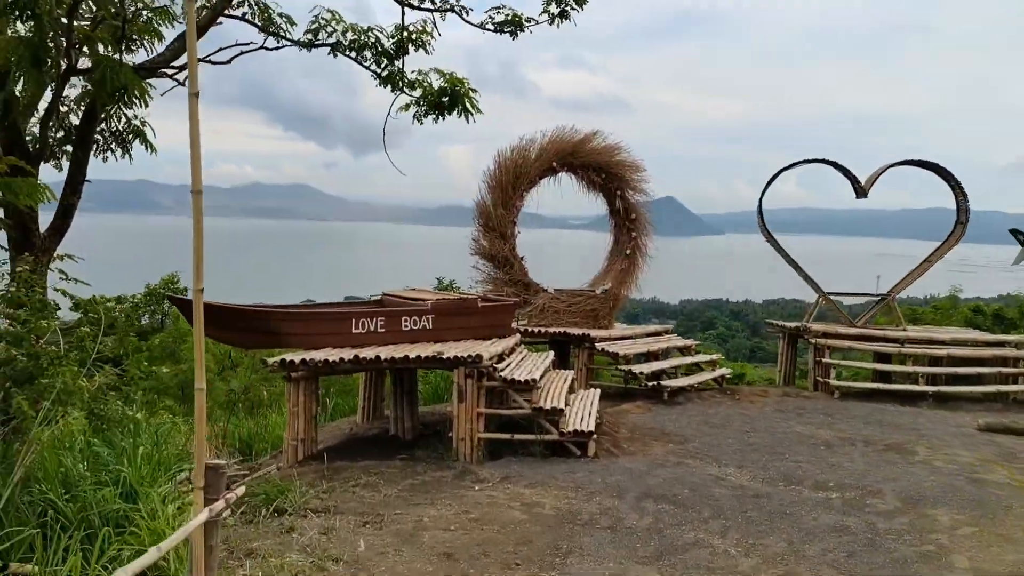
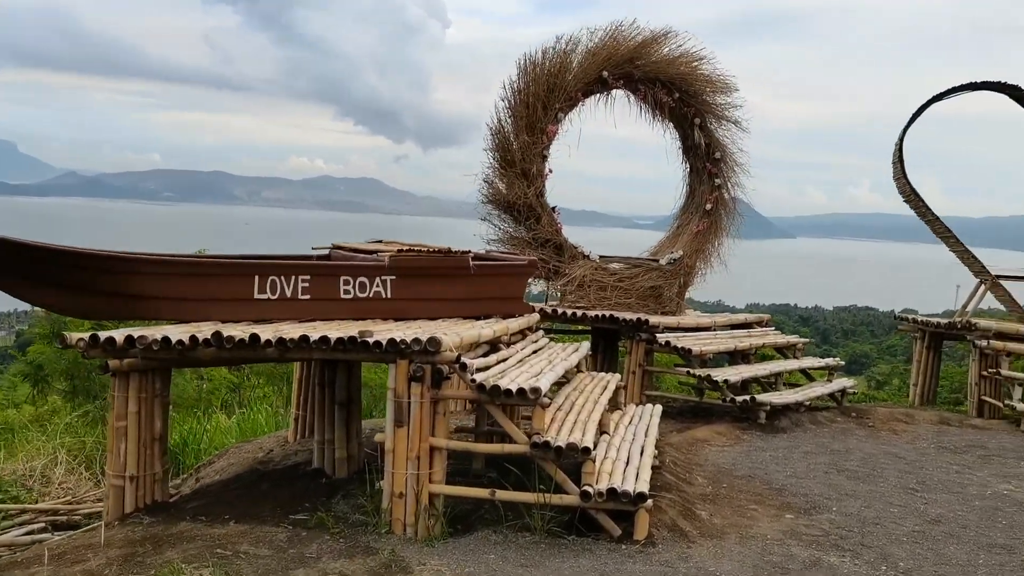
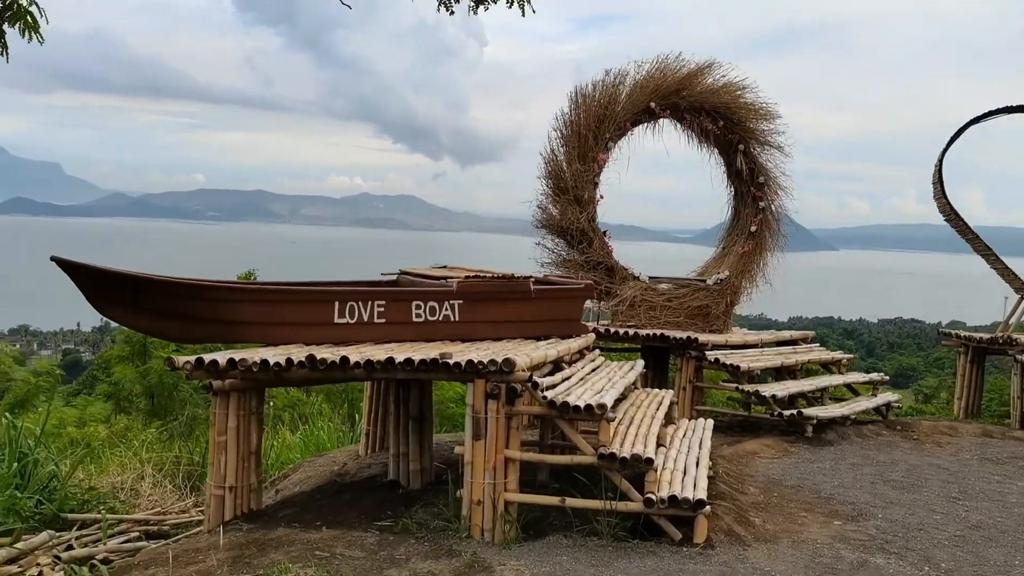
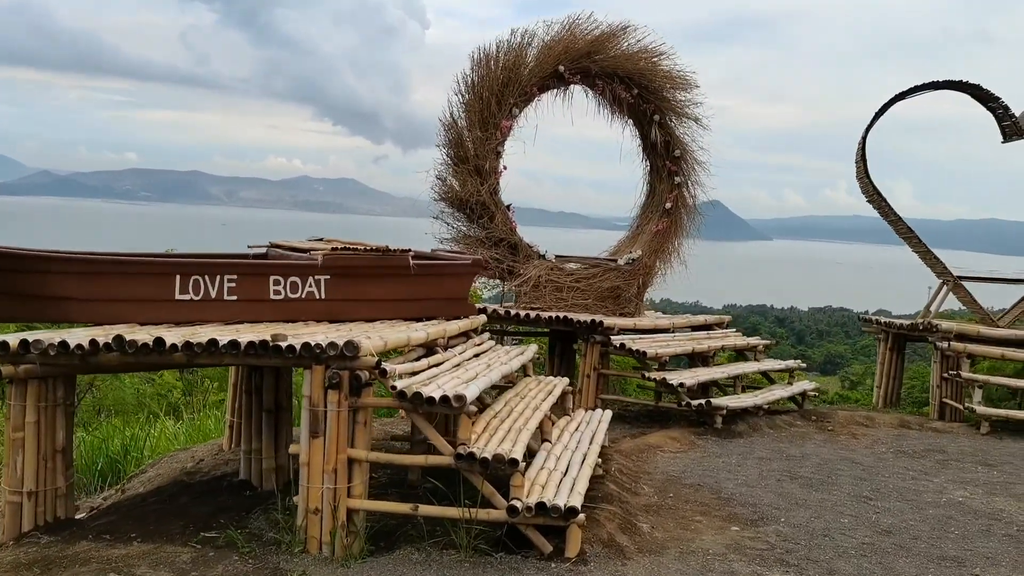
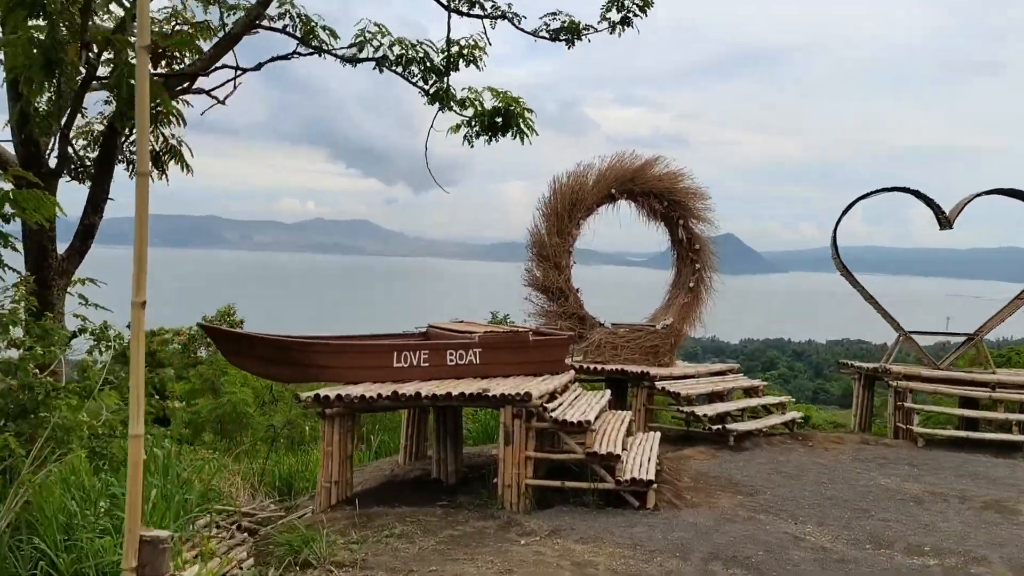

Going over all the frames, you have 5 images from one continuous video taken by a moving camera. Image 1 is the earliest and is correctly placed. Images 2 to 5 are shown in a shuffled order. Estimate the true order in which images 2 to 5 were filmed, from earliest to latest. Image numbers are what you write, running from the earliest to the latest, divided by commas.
5, 3, 2, 4
